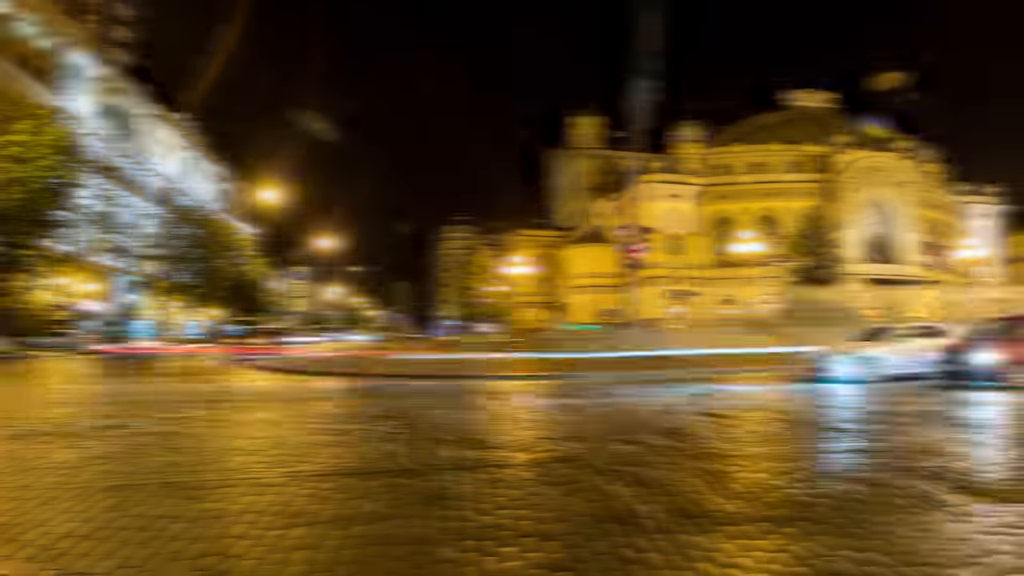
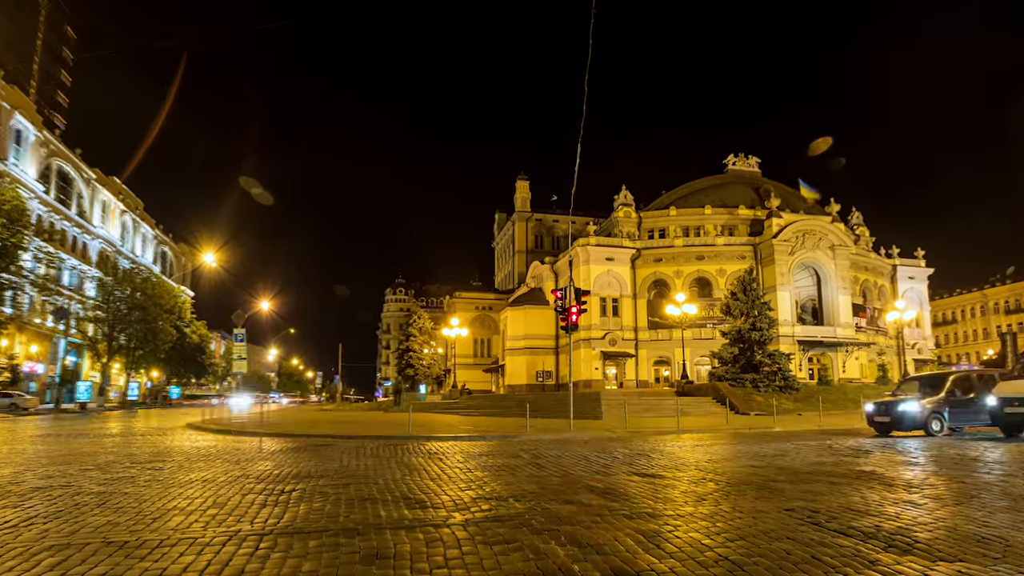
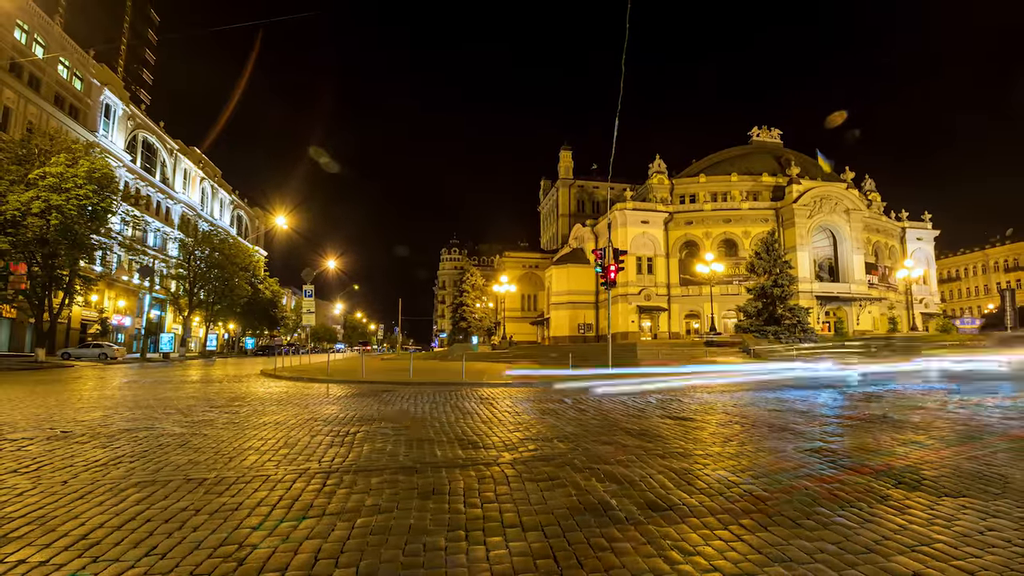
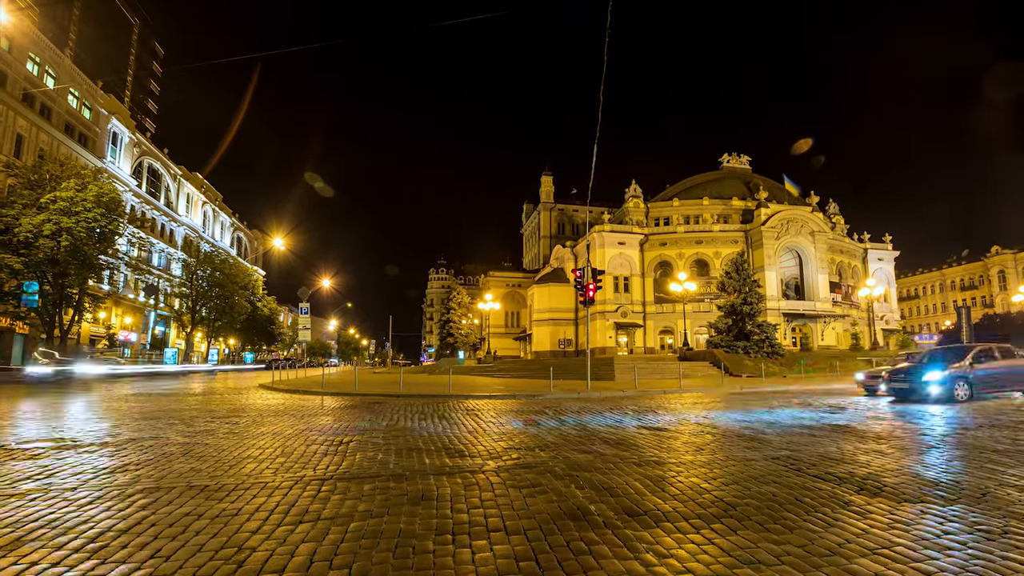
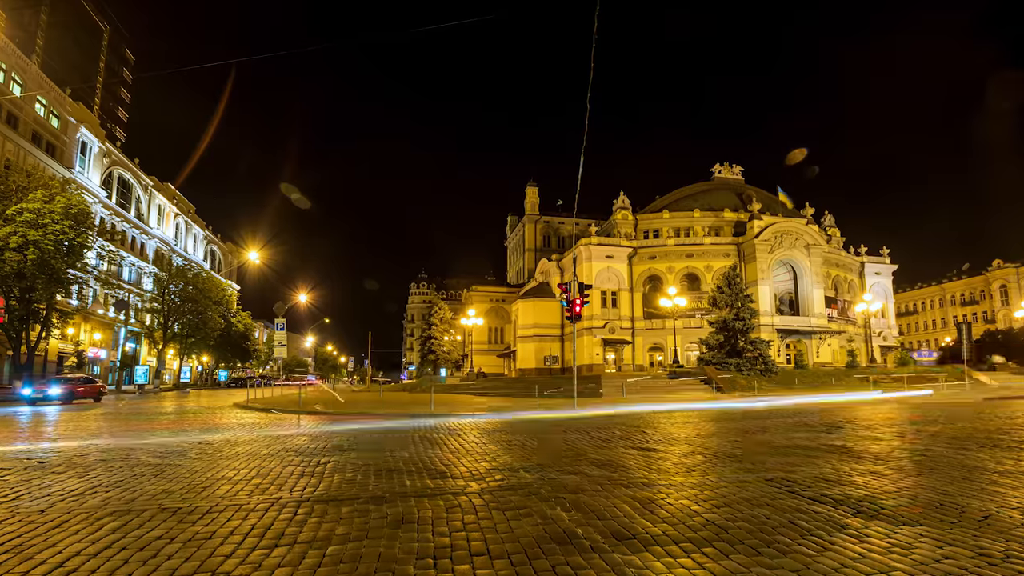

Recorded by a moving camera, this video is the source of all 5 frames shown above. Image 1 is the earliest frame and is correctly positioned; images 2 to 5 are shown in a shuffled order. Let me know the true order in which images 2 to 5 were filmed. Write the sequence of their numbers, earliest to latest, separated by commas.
3, 4, 5, 2
